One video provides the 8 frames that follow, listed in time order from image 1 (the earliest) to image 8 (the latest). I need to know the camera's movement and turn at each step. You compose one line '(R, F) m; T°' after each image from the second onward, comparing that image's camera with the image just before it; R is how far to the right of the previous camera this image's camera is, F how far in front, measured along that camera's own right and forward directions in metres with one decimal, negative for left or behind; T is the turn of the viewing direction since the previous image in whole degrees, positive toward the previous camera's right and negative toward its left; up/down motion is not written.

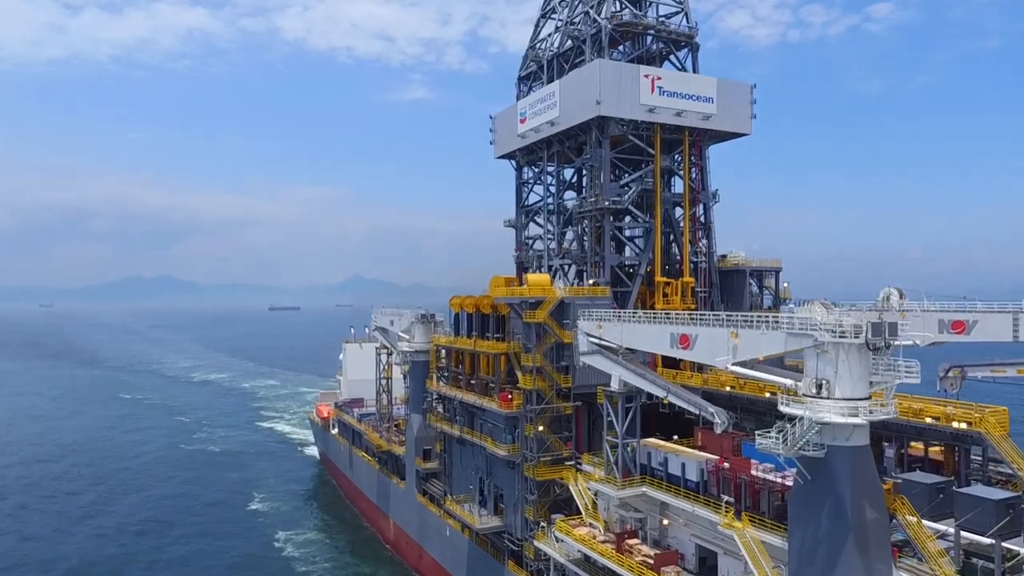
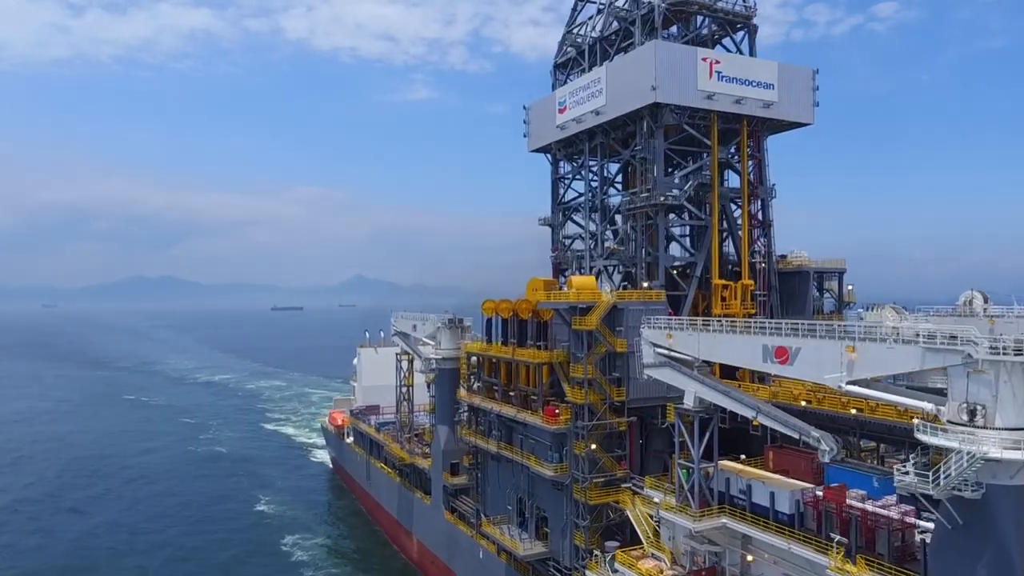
(-2.7, +4.1) m; 0°
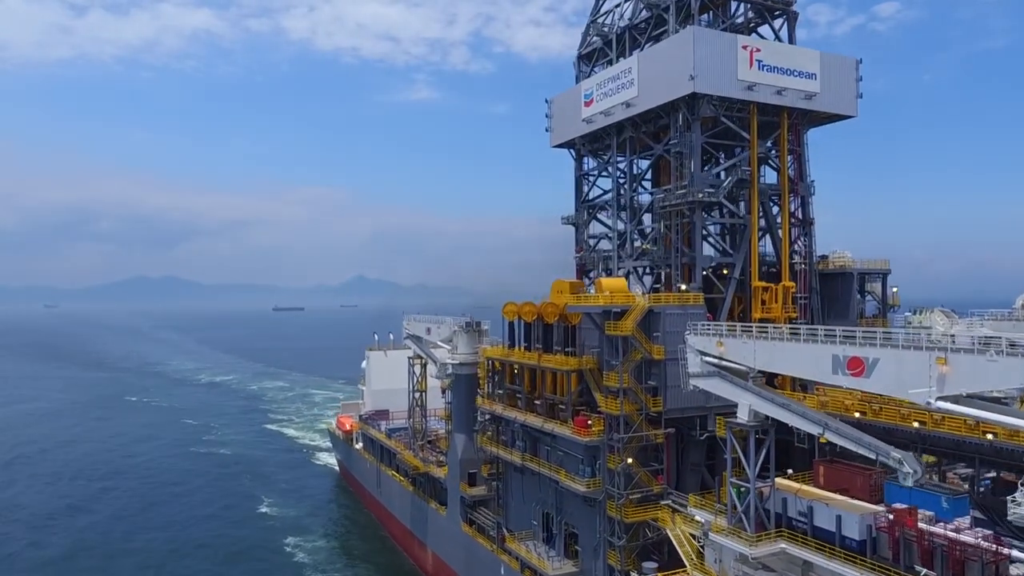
(-1.6, +2.6) m; 0°
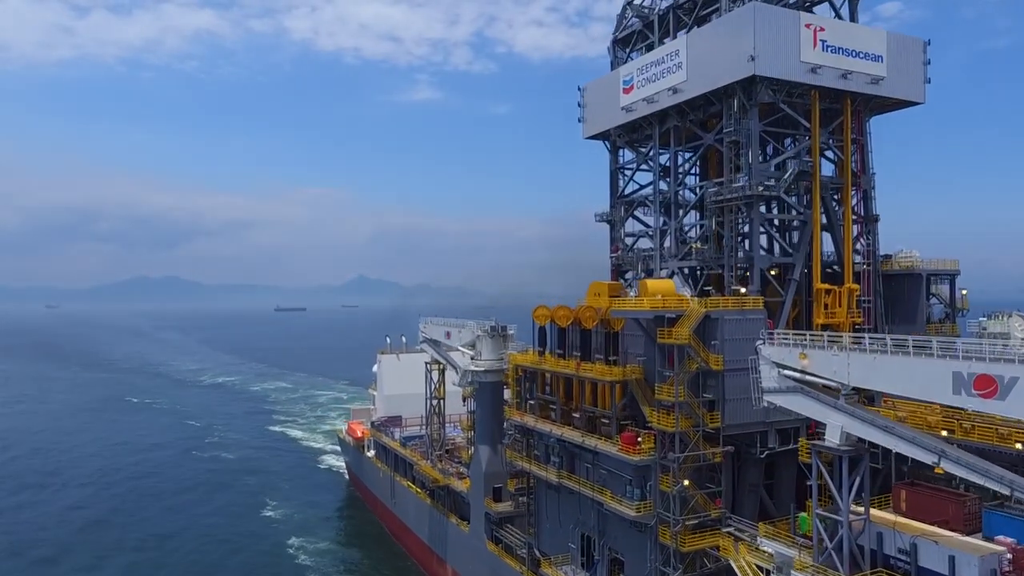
(-2.1, +3.7) m; 0°
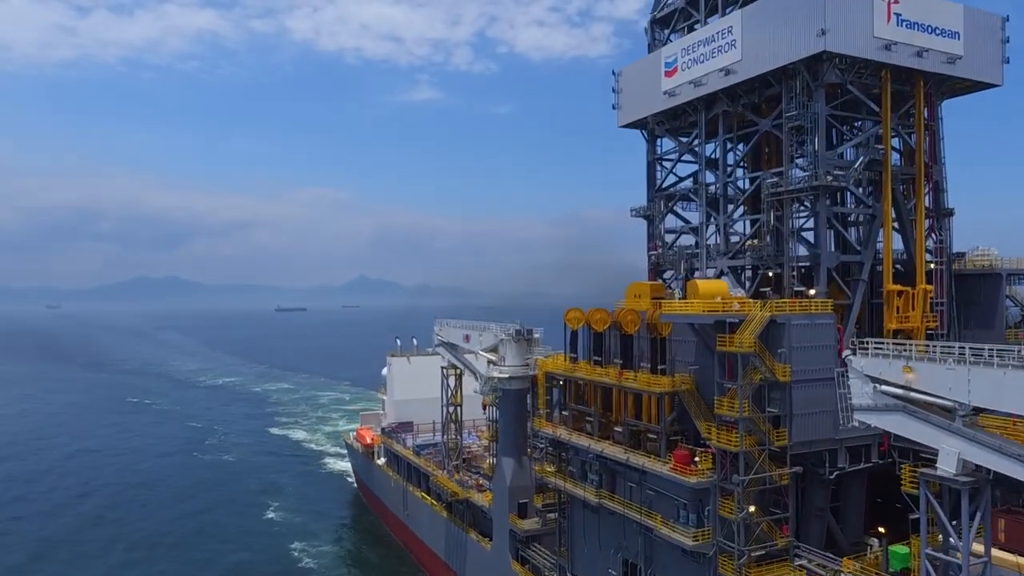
(-1.9, +3.8) m; 0°
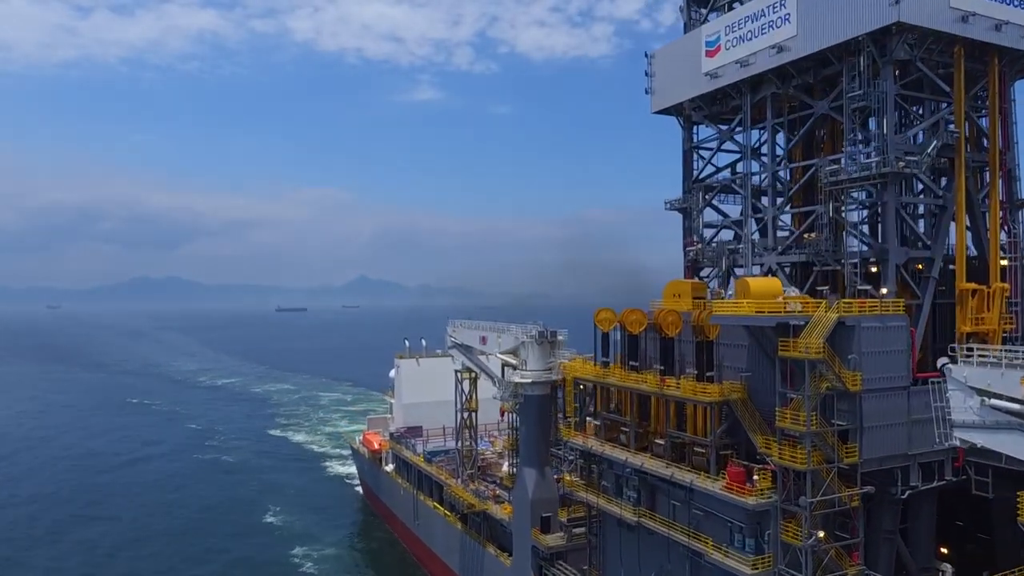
(-1.5, +3.3) m; 0°
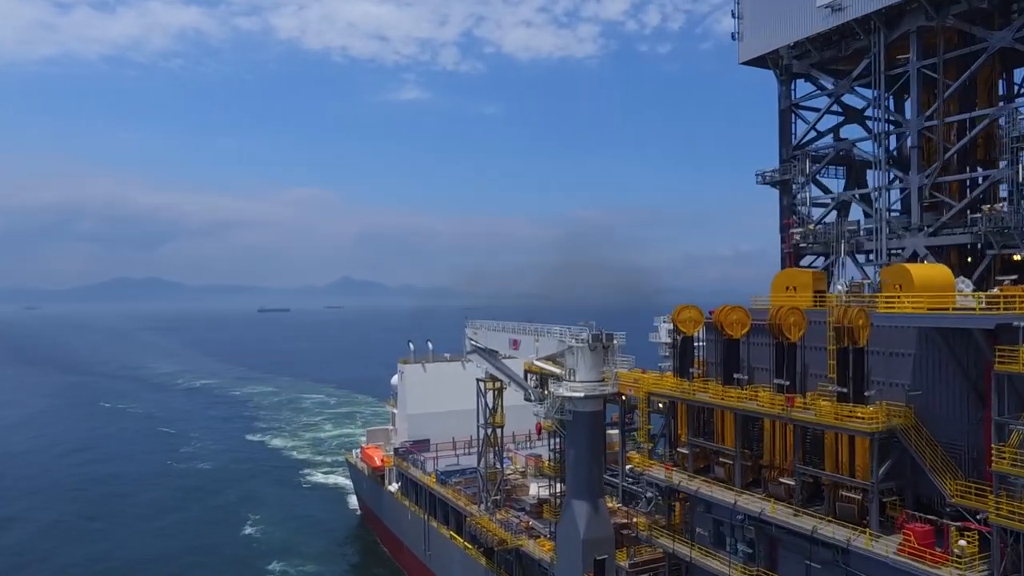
(-3.5, +8.6) m; +1°
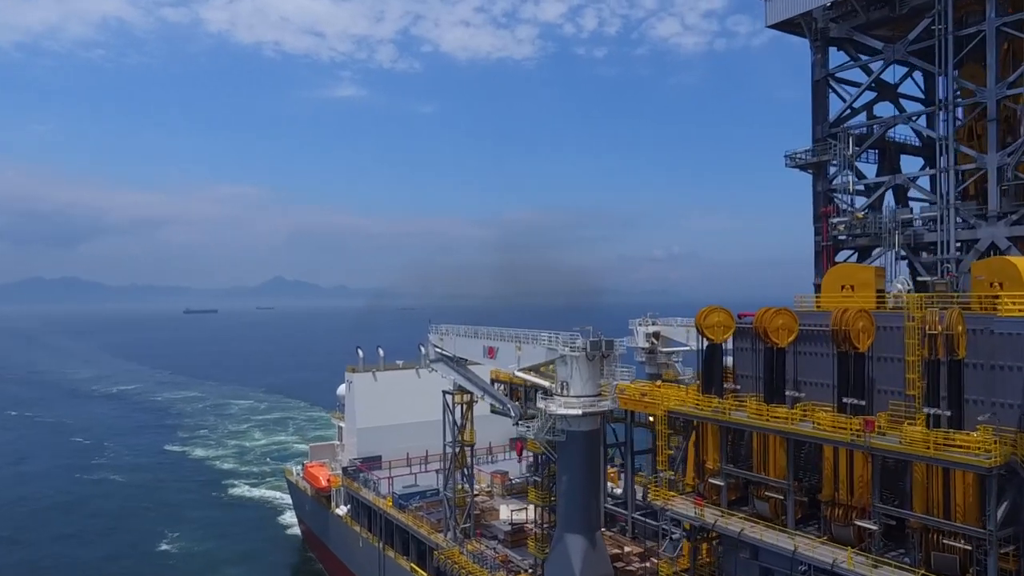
(-2.3, +6.0) m; +5°
